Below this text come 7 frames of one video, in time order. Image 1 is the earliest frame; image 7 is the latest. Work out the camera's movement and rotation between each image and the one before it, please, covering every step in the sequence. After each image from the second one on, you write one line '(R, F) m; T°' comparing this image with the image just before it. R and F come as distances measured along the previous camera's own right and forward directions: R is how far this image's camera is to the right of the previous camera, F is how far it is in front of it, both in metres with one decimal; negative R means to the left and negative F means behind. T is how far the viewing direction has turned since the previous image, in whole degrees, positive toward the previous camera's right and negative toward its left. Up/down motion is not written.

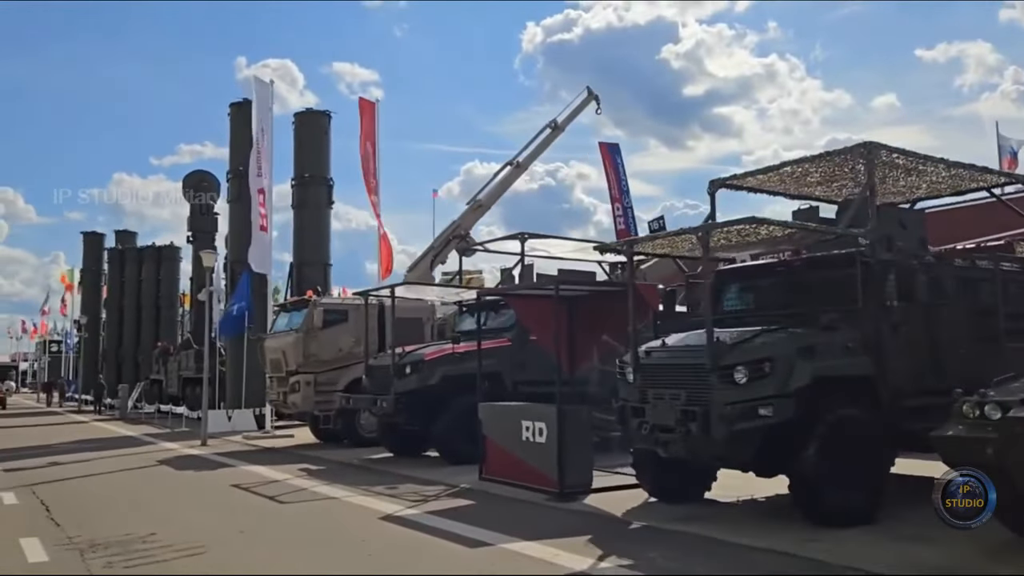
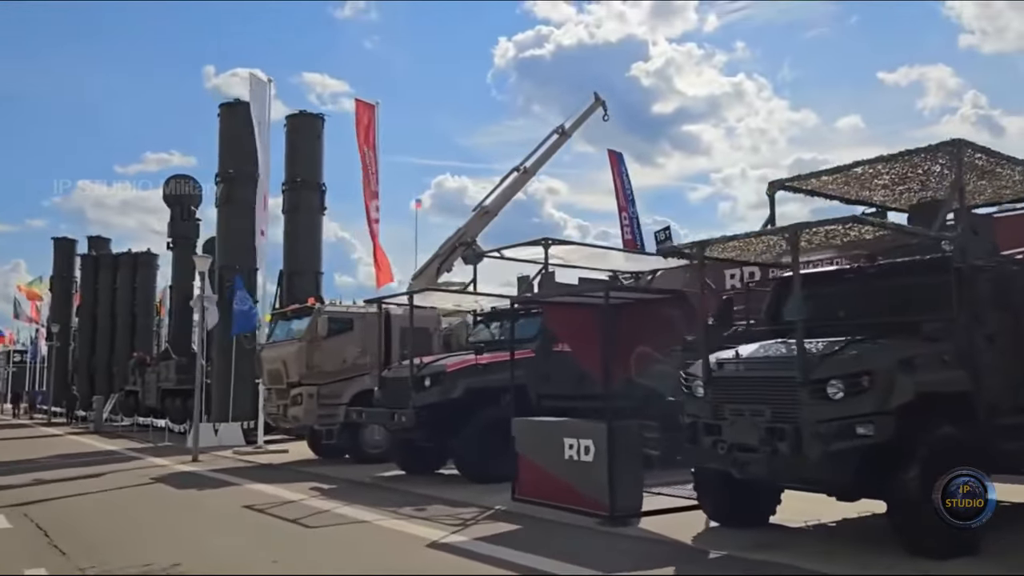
(-0.8, +0.8) m; +2°
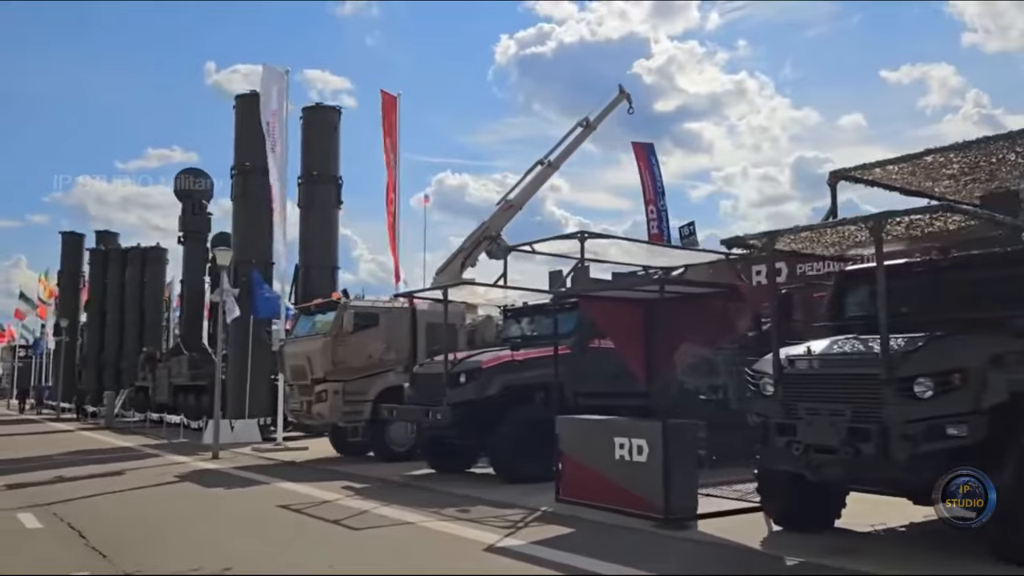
(-0.5, +0.4) m; 0°
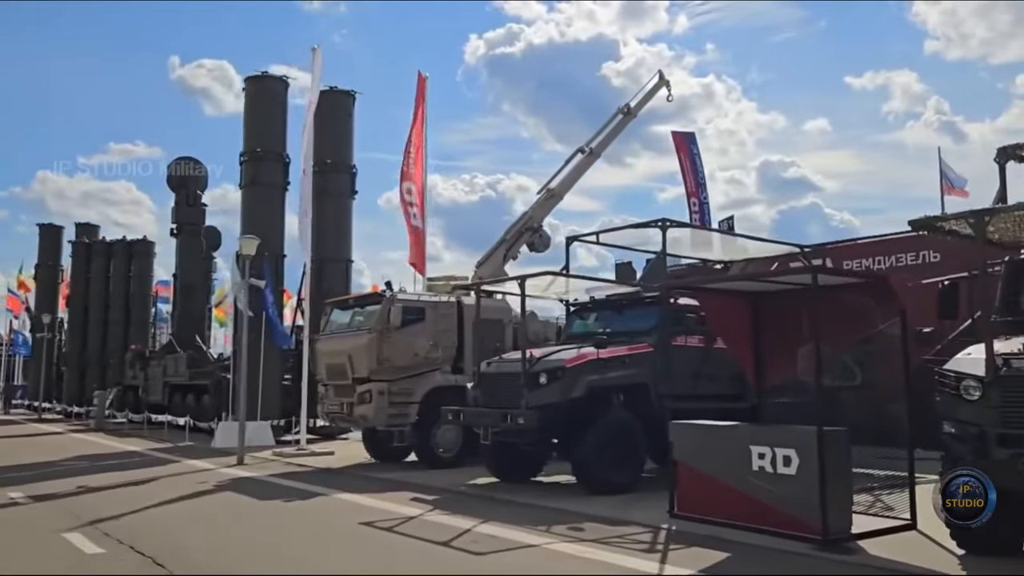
(-1.5, +1.2) m; +2°
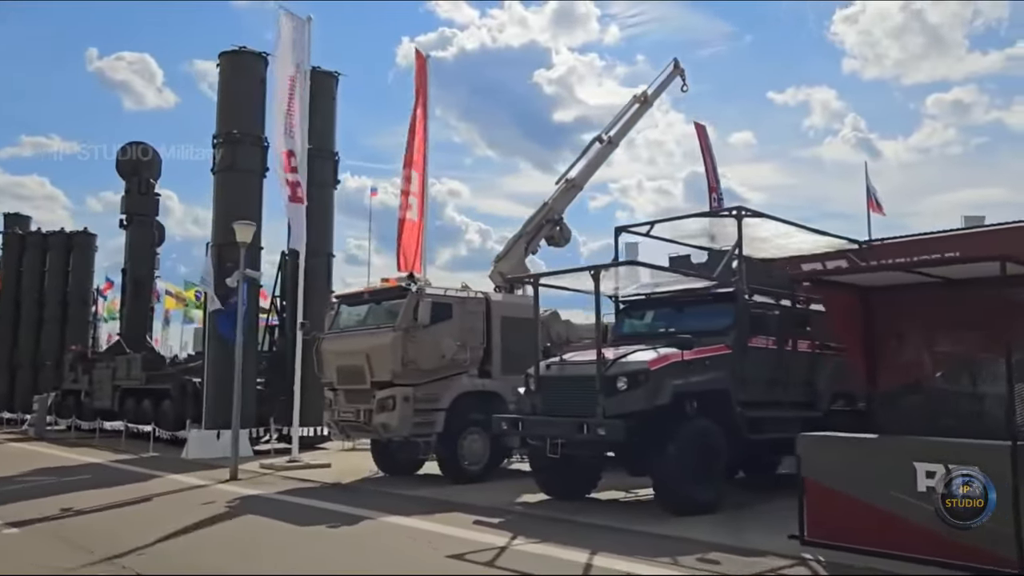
(-1.6, +1.5) m; +5°
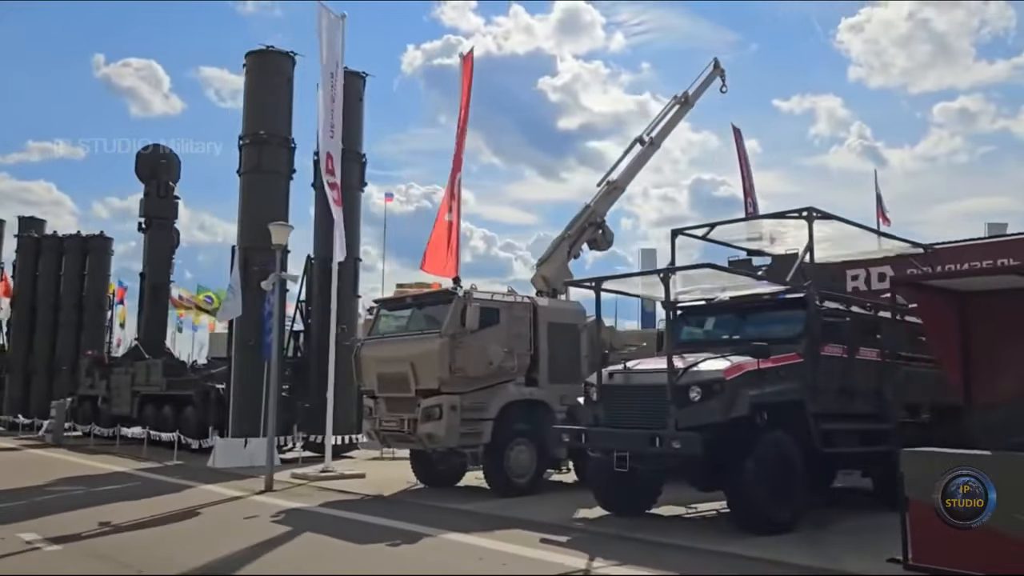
(-0.7, +0.5) m; 0°
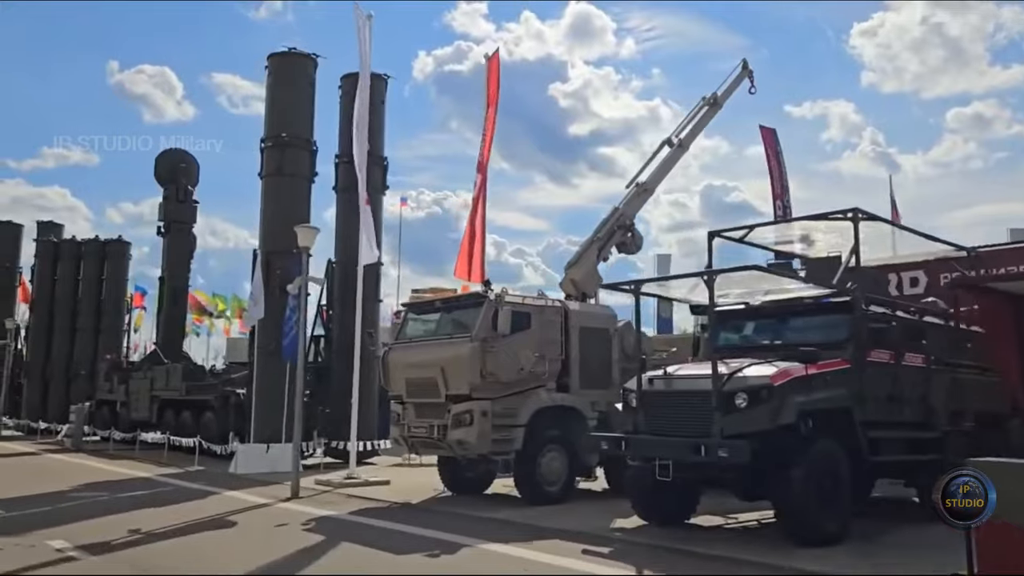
(-0.3, +0.3) m; -1°
